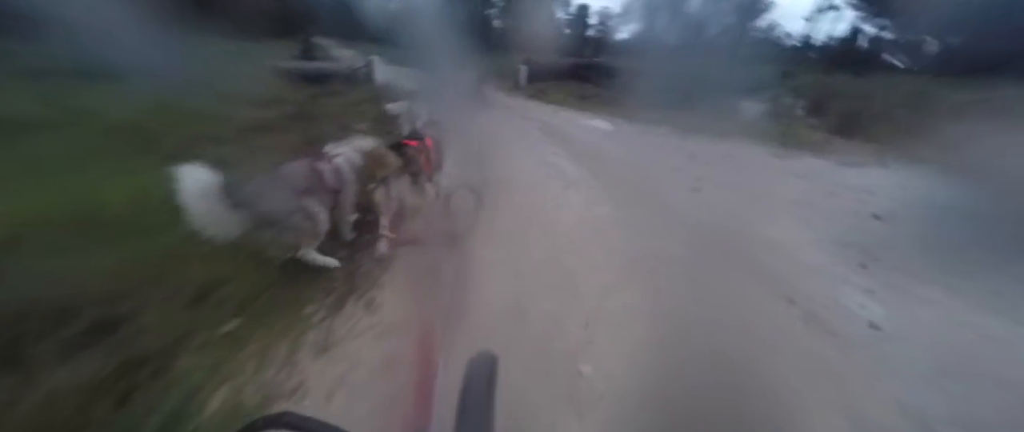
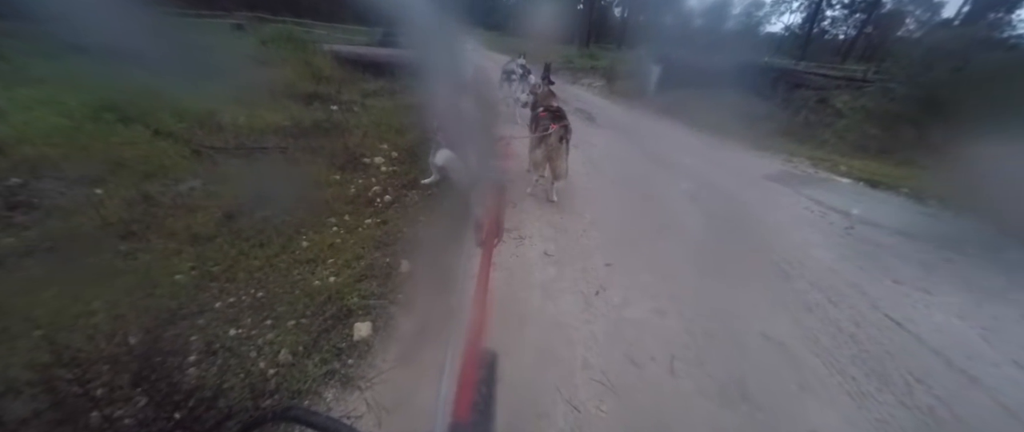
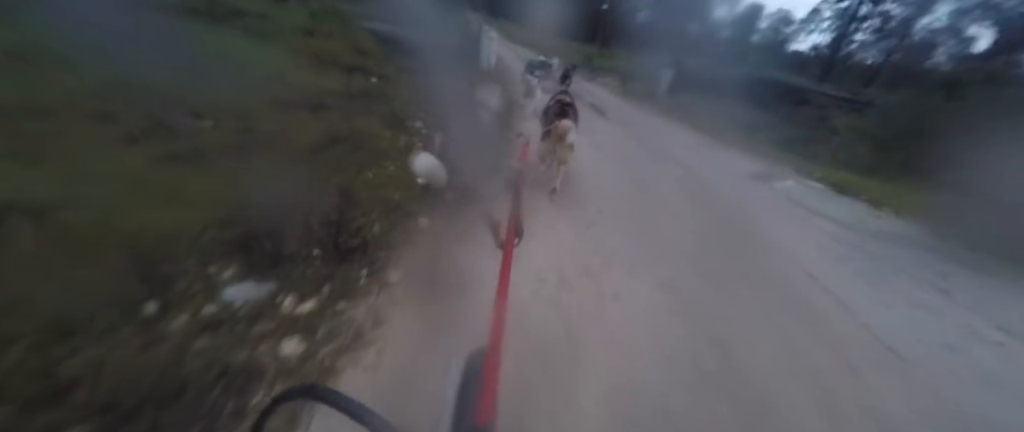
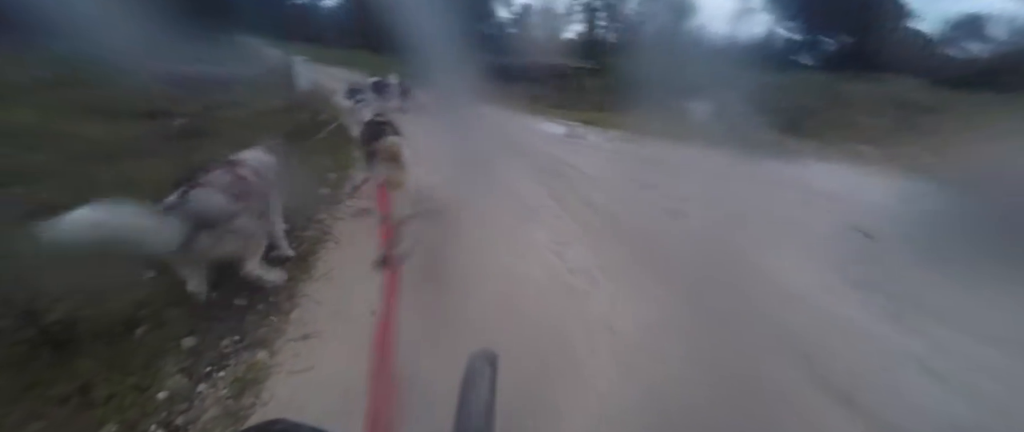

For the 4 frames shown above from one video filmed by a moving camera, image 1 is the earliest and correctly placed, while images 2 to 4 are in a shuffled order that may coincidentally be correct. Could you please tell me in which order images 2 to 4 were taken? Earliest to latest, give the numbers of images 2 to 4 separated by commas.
4, 3, 2
